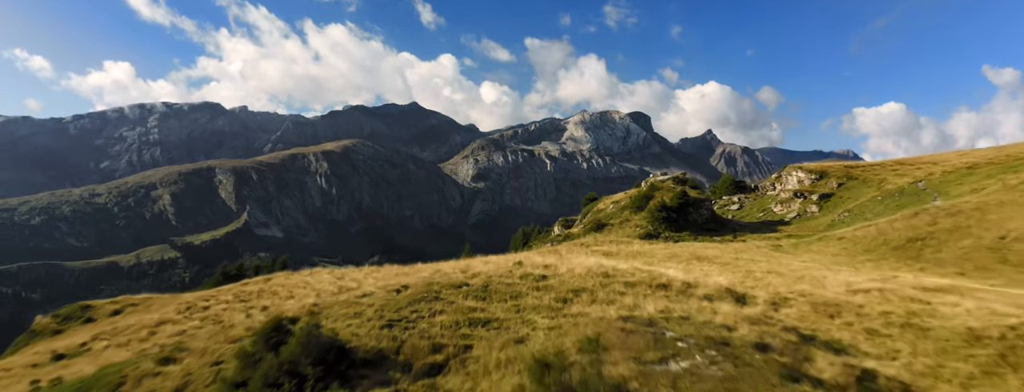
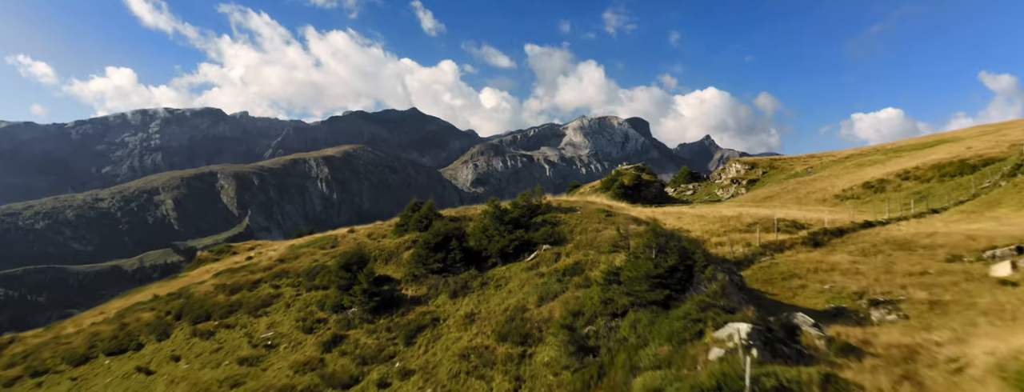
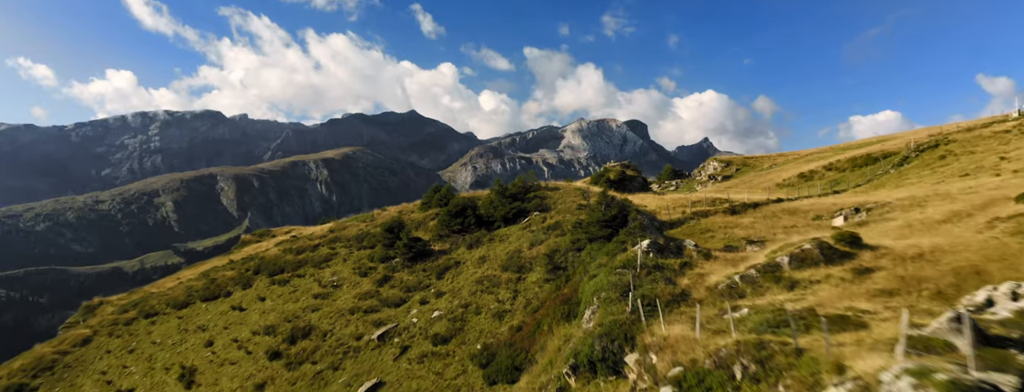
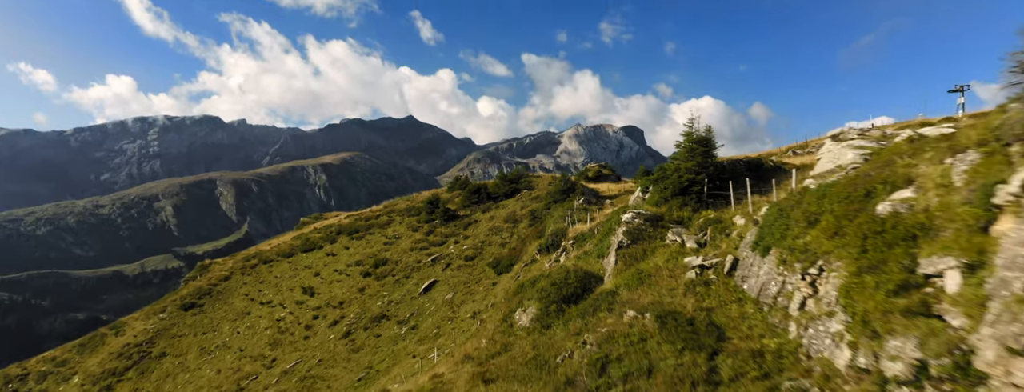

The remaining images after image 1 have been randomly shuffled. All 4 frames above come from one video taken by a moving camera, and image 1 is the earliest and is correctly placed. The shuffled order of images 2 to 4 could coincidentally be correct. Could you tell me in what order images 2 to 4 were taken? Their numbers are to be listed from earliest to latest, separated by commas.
2, 3, 4
